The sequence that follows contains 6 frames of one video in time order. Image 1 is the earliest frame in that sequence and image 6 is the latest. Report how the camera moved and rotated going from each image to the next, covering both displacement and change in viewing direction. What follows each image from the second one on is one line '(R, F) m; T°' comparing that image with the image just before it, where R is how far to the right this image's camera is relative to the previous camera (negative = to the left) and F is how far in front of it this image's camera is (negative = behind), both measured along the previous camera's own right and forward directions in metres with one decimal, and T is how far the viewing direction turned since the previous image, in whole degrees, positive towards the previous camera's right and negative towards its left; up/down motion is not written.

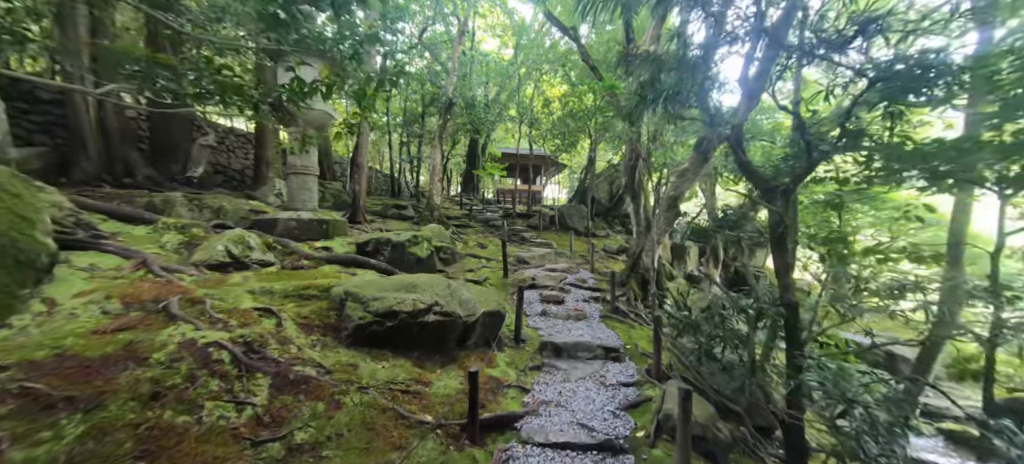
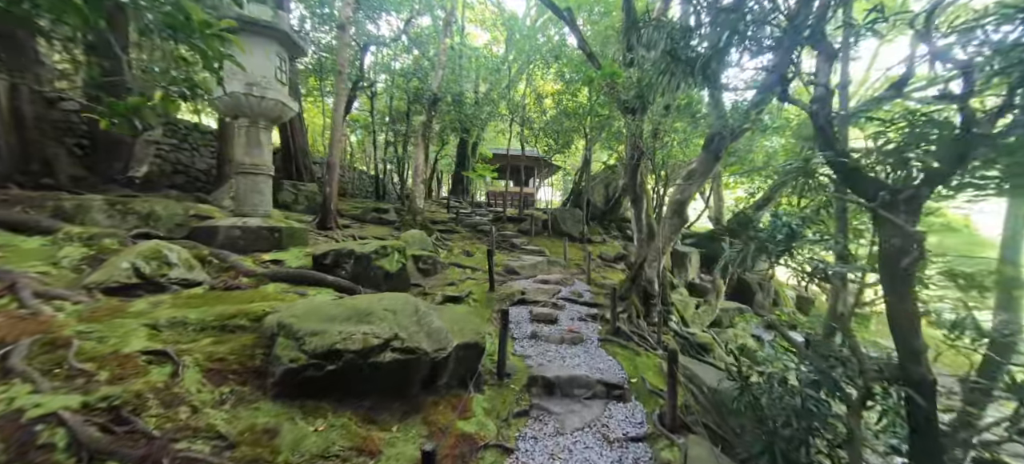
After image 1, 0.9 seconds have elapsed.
(+0.2, +1.0) m; +1°
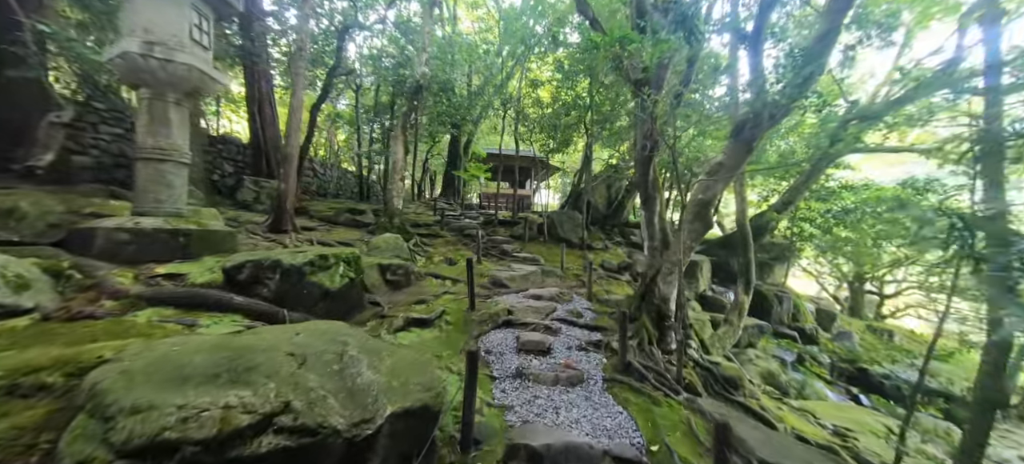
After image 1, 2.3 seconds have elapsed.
(+0.3, +1.4) m; 0°
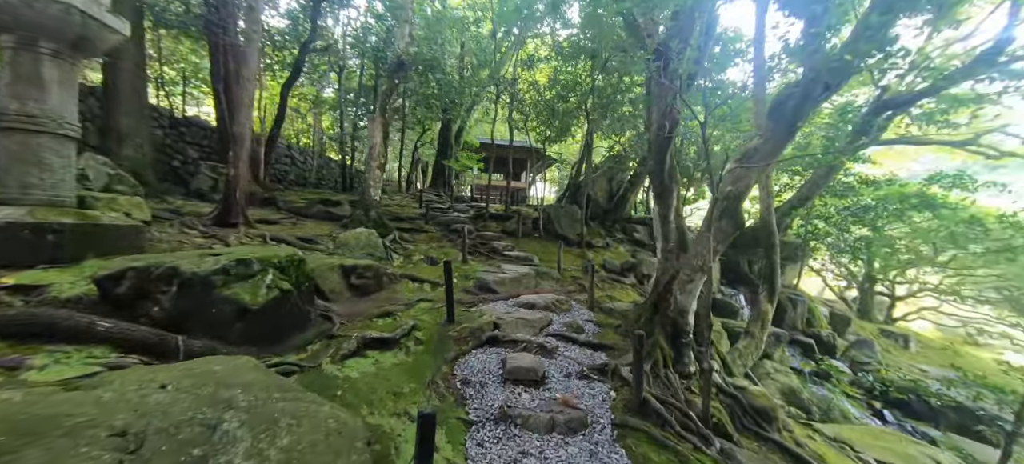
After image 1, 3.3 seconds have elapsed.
(+0.1, +1.2) m; +1°
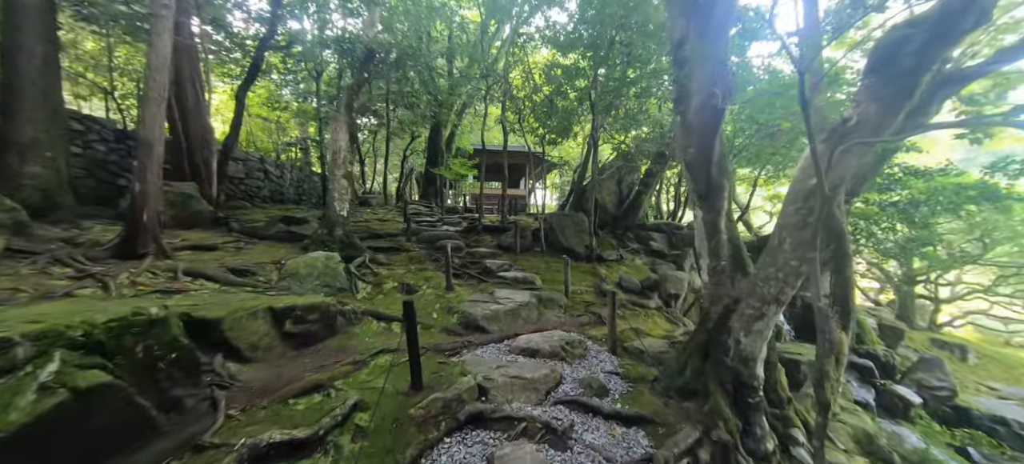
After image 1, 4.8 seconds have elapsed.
(+0.2, +1.6) m; 0°
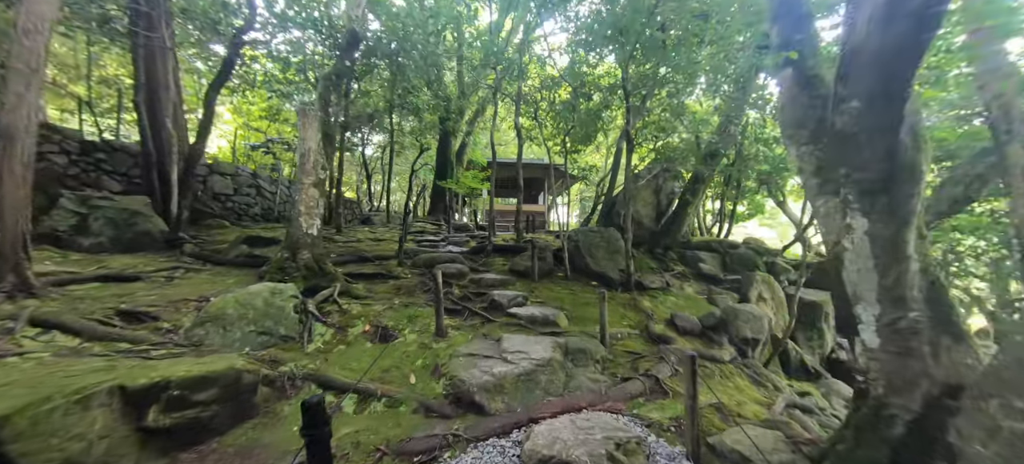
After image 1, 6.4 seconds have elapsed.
(+0.1, +1.9) m; -3°
